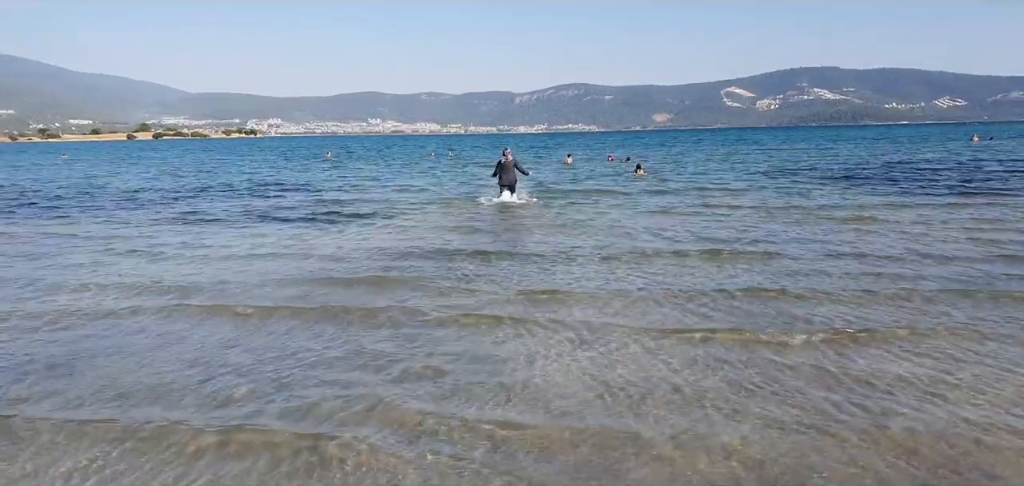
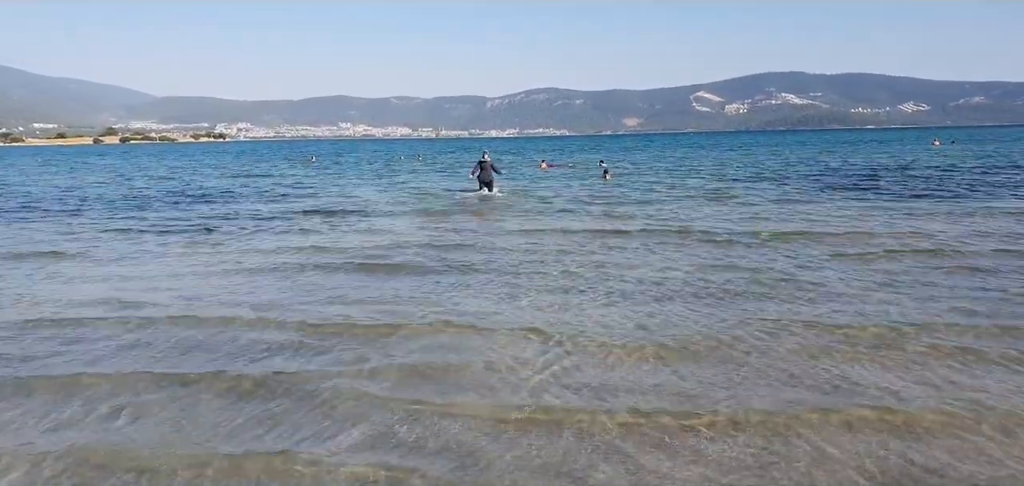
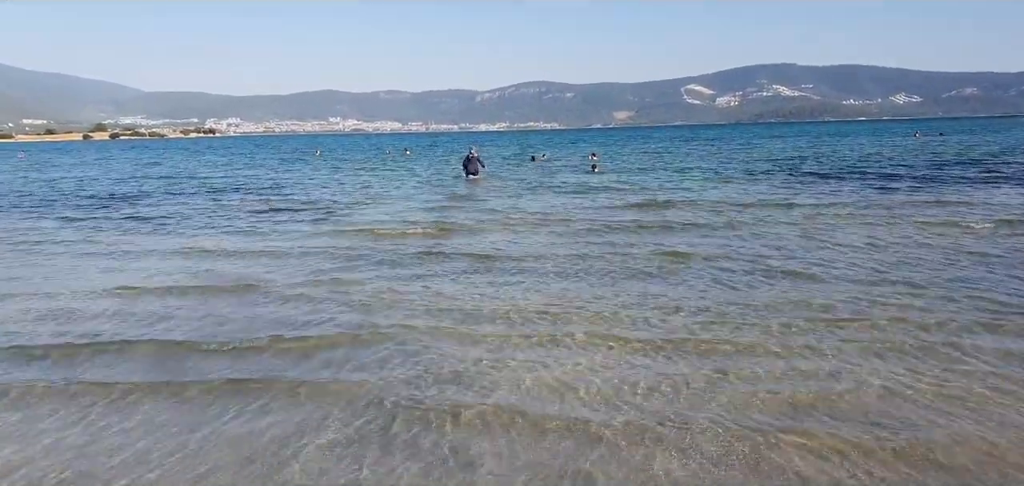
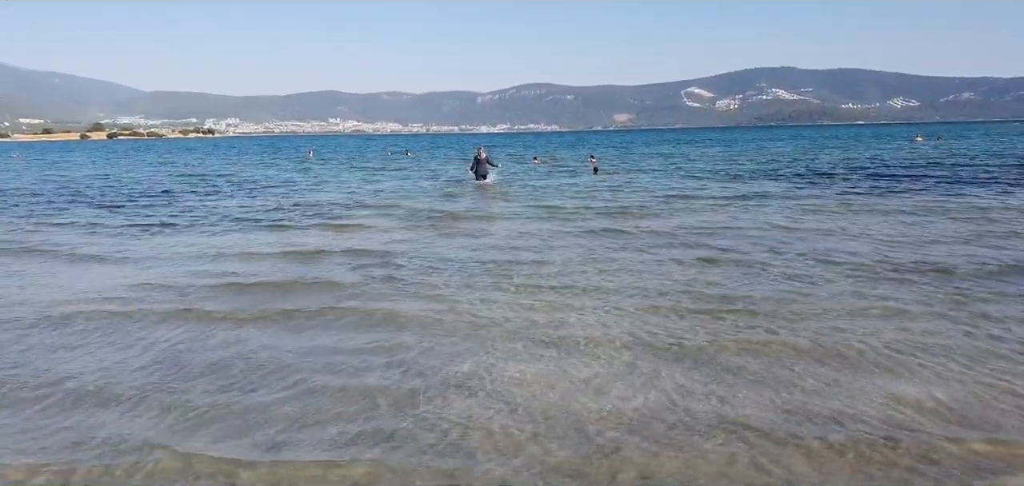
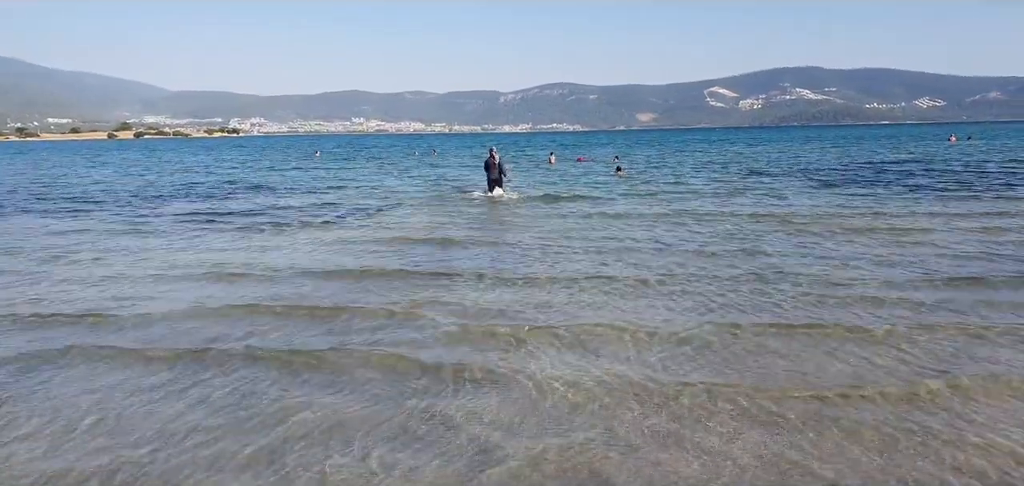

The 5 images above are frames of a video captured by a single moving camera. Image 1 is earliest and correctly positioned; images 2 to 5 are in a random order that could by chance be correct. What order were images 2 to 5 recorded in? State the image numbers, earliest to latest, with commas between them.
5, 2, 4, 3
